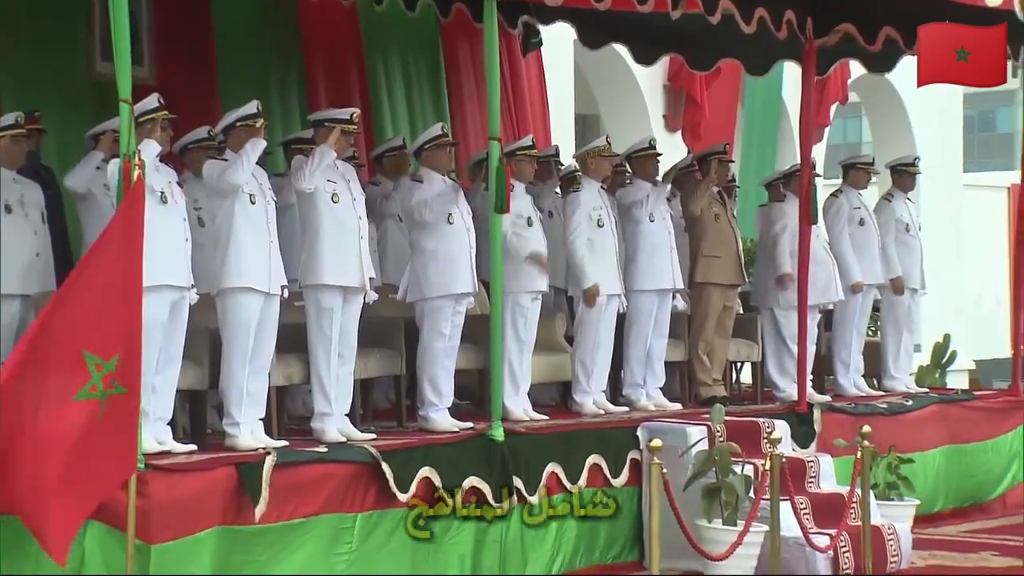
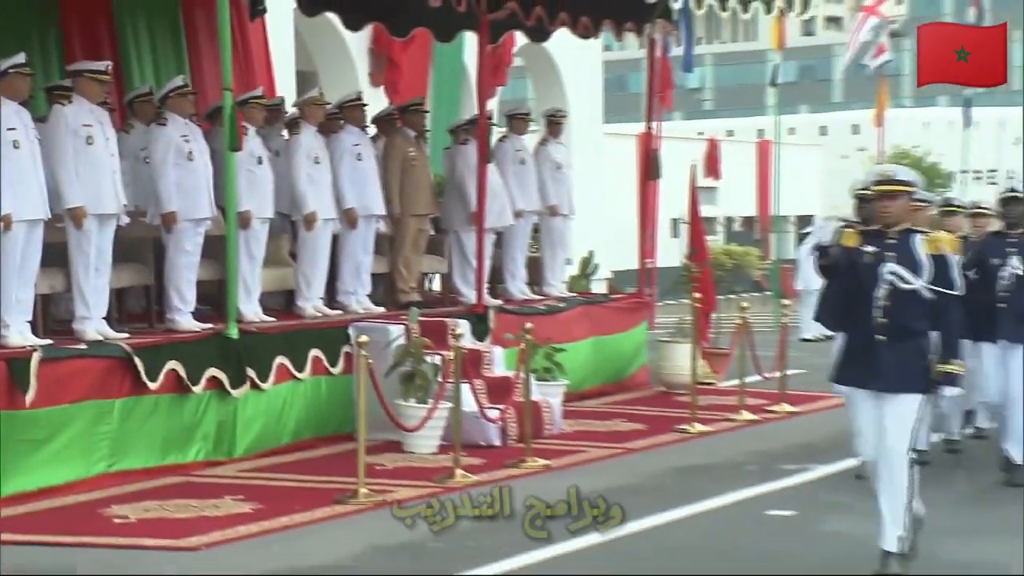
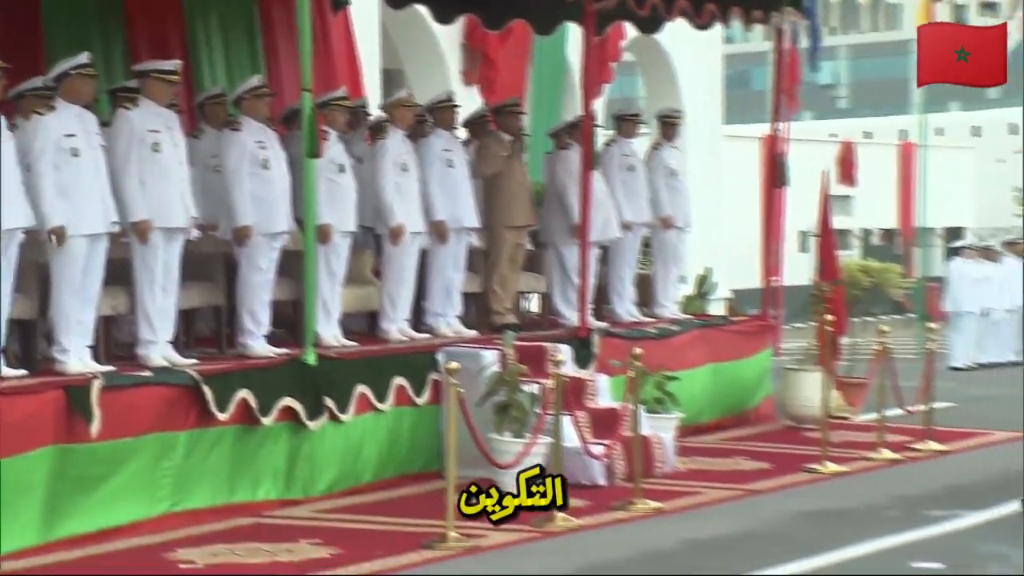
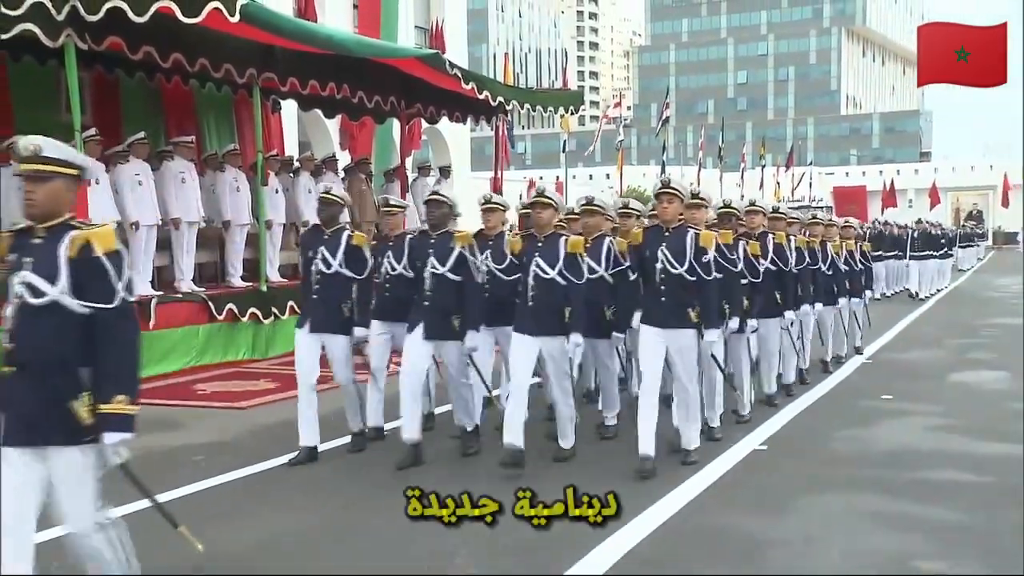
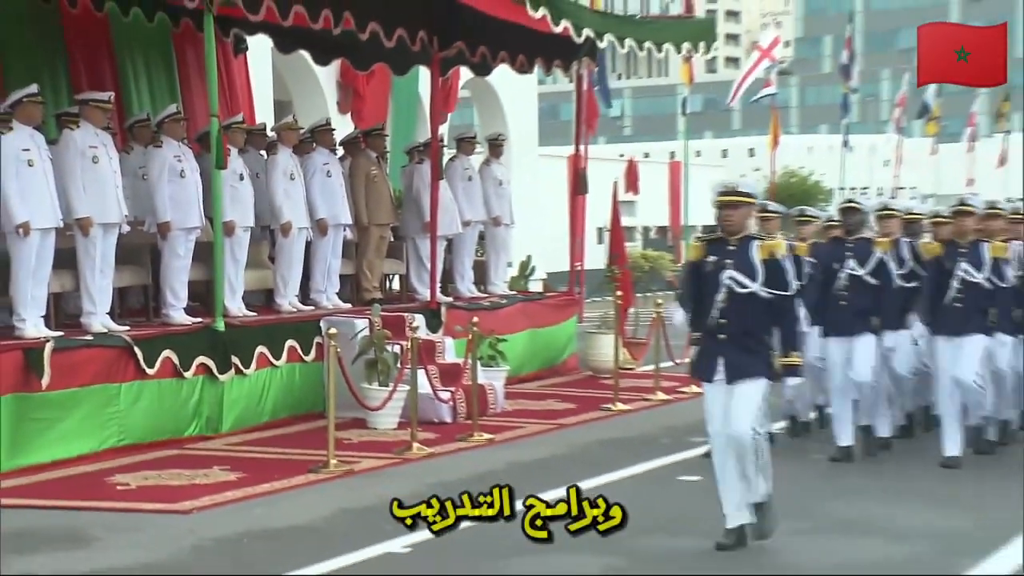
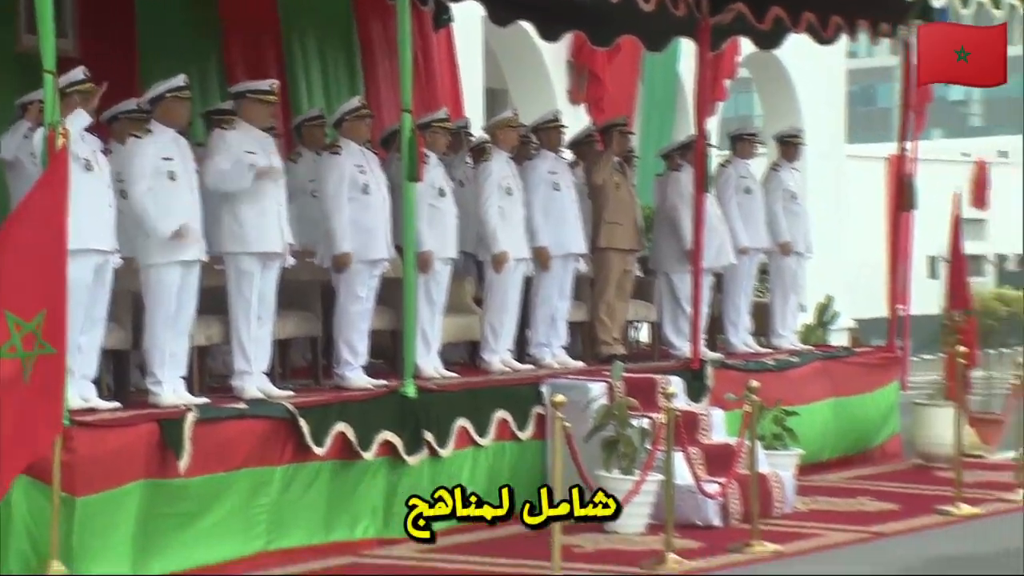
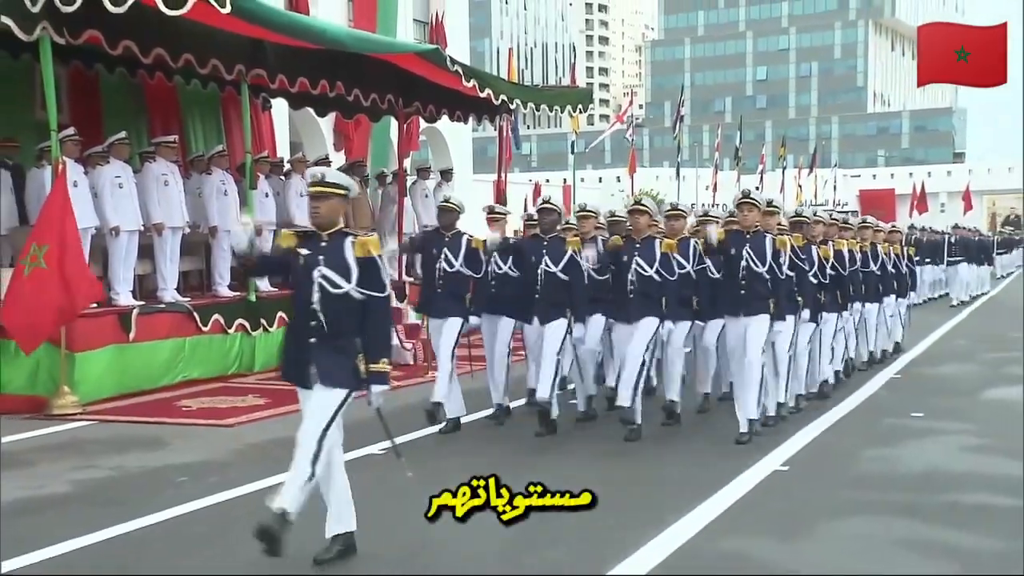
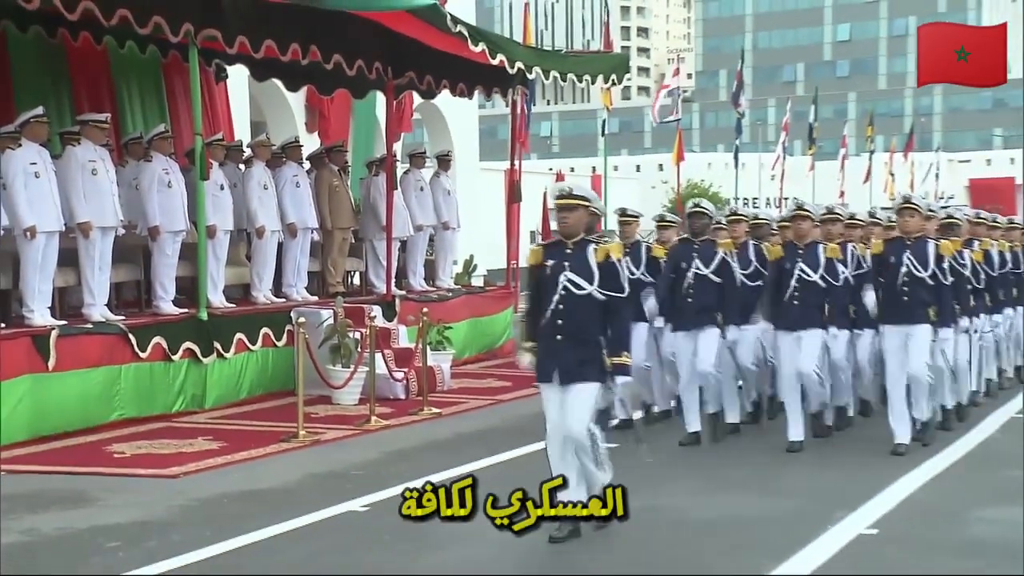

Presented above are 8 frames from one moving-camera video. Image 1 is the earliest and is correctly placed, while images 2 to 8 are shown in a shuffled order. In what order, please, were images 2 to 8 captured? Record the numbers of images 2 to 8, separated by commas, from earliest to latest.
6, 3, 2, 5, 8, 7, 4
